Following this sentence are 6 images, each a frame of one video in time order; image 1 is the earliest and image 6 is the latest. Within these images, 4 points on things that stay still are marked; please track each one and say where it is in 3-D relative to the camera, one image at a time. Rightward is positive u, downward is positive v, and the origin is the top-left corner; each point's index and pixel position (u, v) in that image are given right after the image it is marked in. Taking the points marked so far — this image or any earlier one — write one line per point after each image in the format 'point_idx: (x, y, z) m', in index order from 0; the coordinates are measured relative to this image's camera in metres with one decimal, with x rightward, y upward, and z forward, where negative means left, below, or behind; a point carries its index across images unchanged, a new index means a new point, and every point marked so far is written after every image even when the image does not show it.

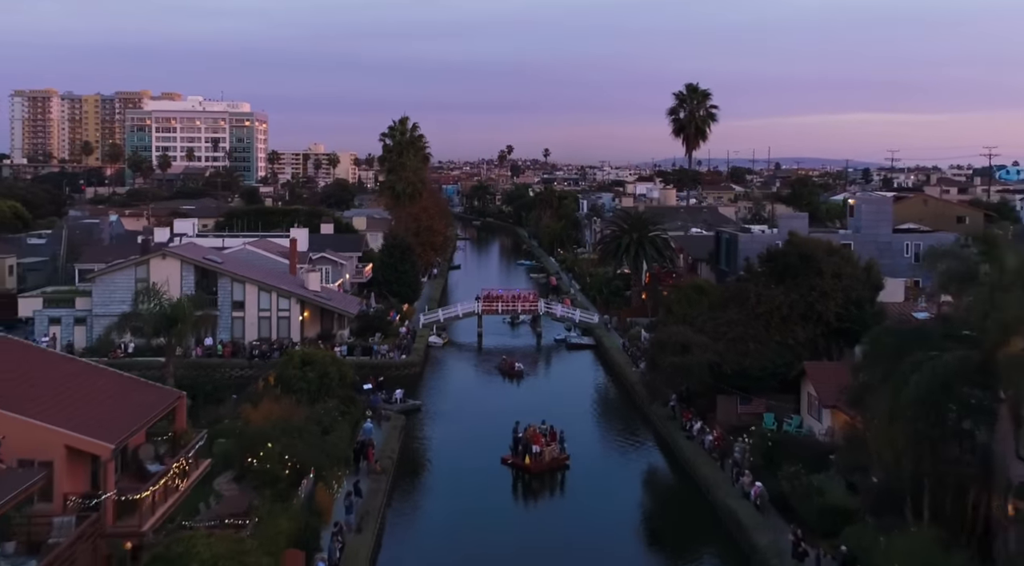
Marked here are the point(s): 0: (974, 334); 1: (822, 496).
0: (+8.0, -0.9, +16.0) m
1: (+6.9, -4.7, +20.1) m
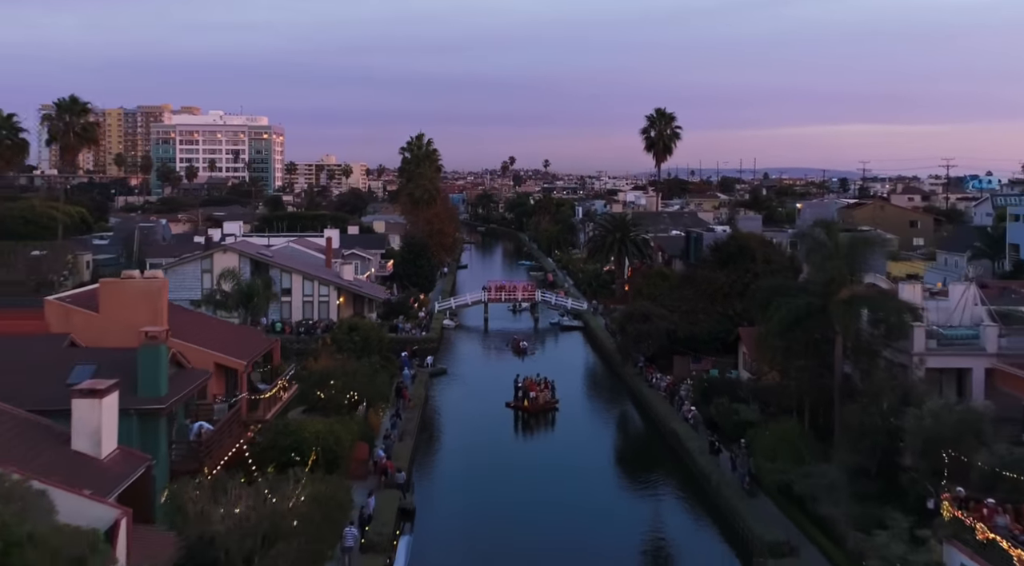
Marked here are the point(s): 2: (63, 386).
0: (+8.0, -0.1, +23.9) m
1: (+6.9, -4.0, +27.9) m
2: (-9.2, -2.0, +18.7) m
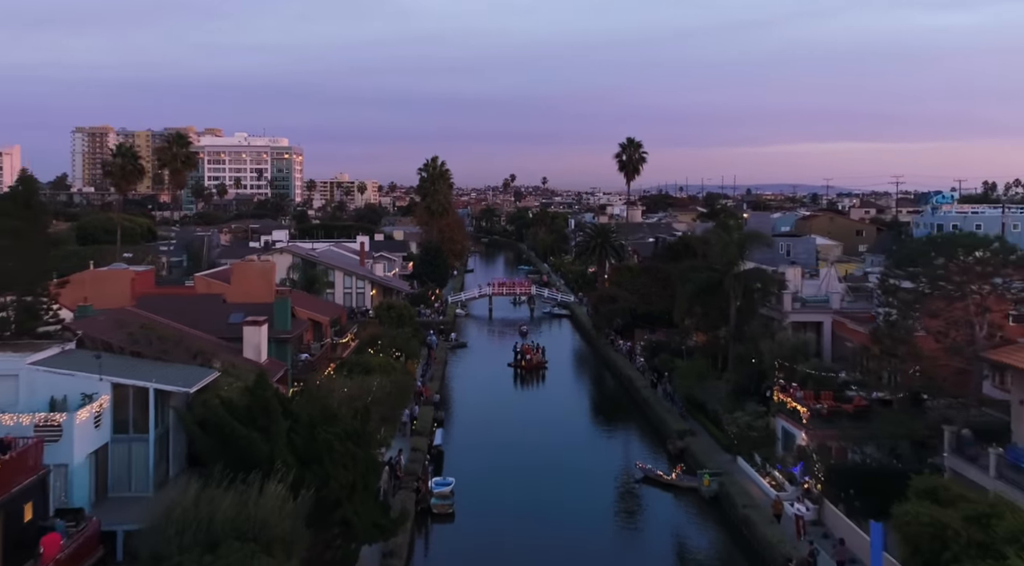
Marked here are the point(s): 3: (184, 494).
0: (+7.9, +0.6, +35.1) m
1: (+6.8, -3.3, +39.0) m
2: (-9.3, -1.2, +29.9) m
3: (-6.3, -4.0, +18.0) m
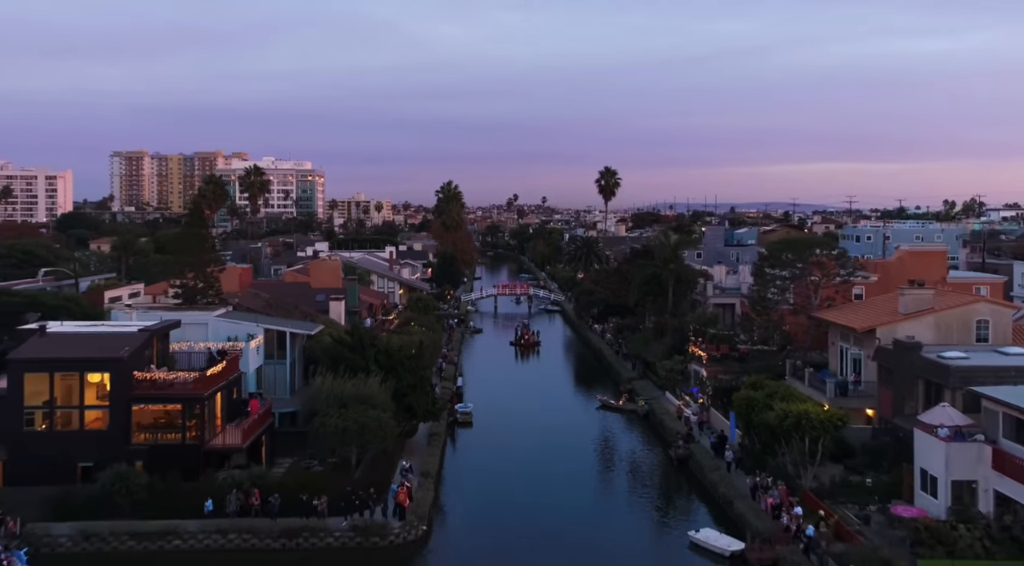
0: (+7.9, +1.0, +48.7) m
1: (+6.8, -3.0, +52.6) m
2: (-9.3, -0.8, +43.5) m
3: (-6.4, -3.3, +31.6) m
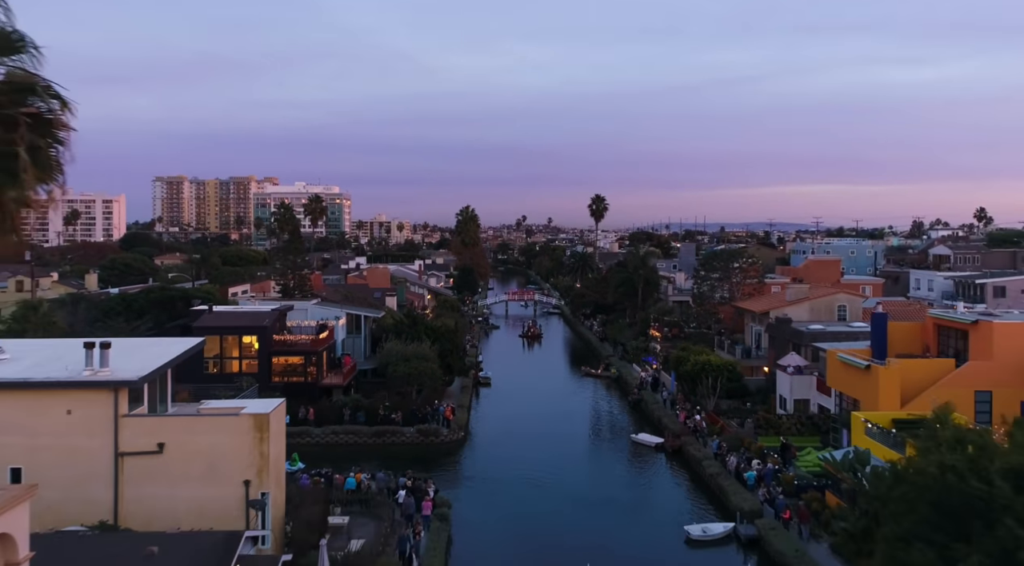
0: (+8.4, +0.8, +63.9) m
1: (+7.4, -3.2, +67.7) m
2: (-8.8, -0.8, +58.9) m
3: (-6.1, -3.2, +46.9) m
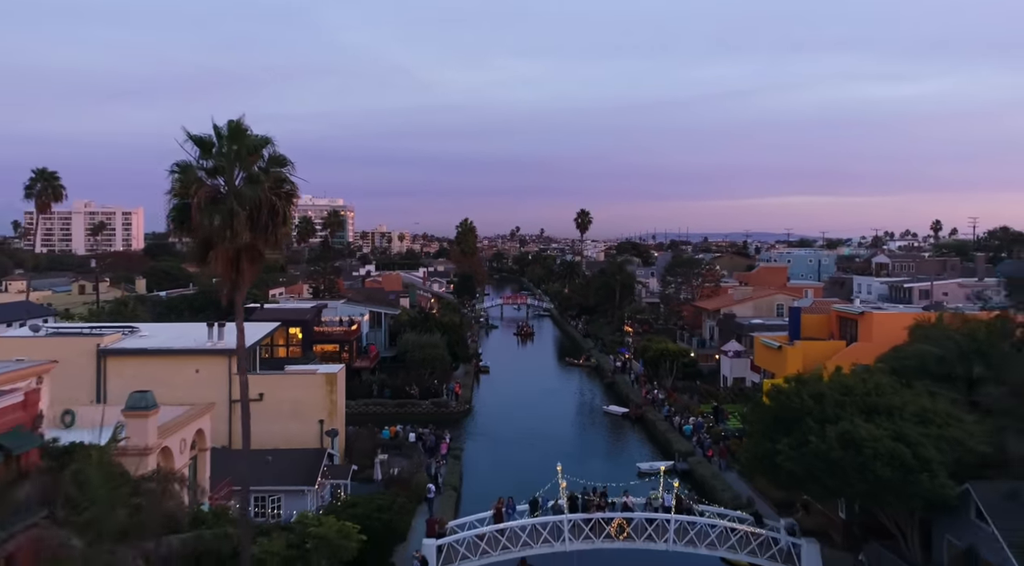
0: (+8.1, +0.5, +74.0) m
1: (+7.0, -3.6, +77.8) m
2: (-9.2, -1.1, +68.9) m
3: (-6.4, -3.3, +56.9) m
